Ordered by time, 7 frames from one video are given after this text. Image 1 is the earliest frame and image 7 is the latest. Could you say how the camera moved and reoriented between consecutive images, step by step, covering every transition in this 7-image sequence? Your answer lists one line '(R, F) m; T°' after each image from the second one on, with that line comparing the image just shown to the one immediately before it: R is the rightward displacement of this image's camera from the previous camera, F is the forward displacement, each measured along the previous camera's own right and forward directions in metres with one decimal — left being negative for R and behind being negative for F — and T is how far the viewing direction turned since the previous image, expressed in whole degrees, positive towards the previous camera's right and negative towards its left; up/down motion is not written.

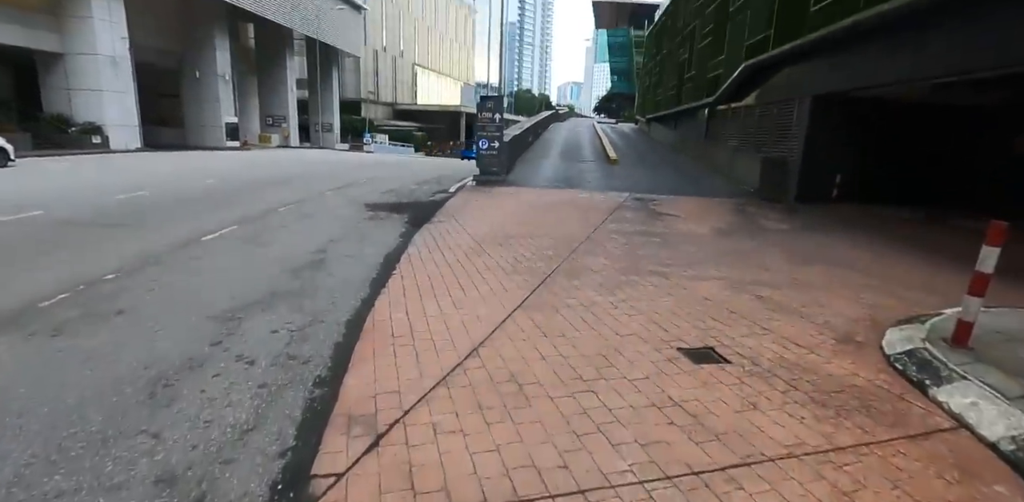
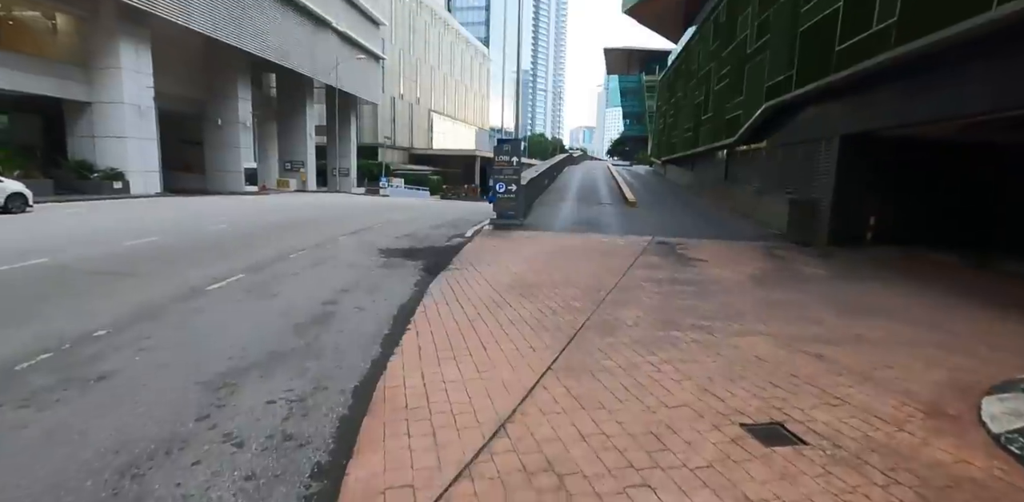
(-0.1, +0.5) m; -1°
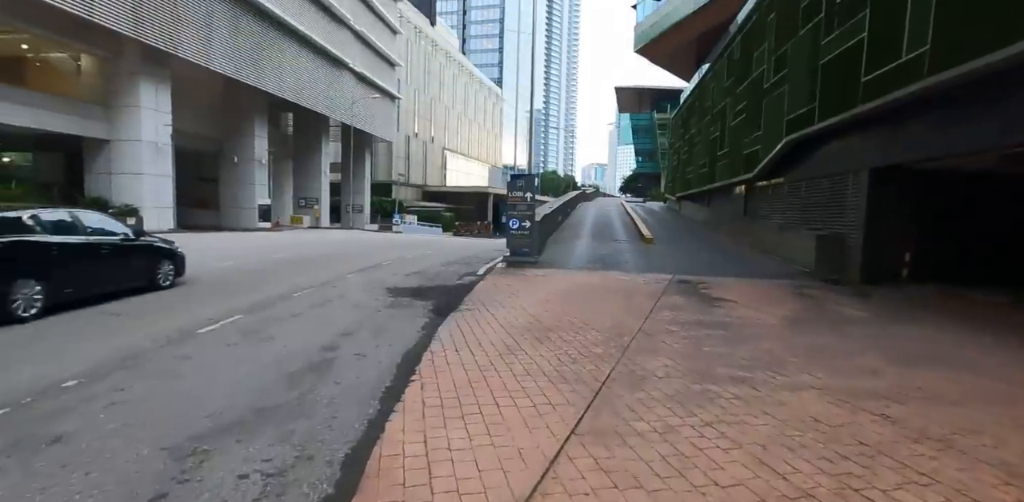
(0.0, +0.6) m; -1°
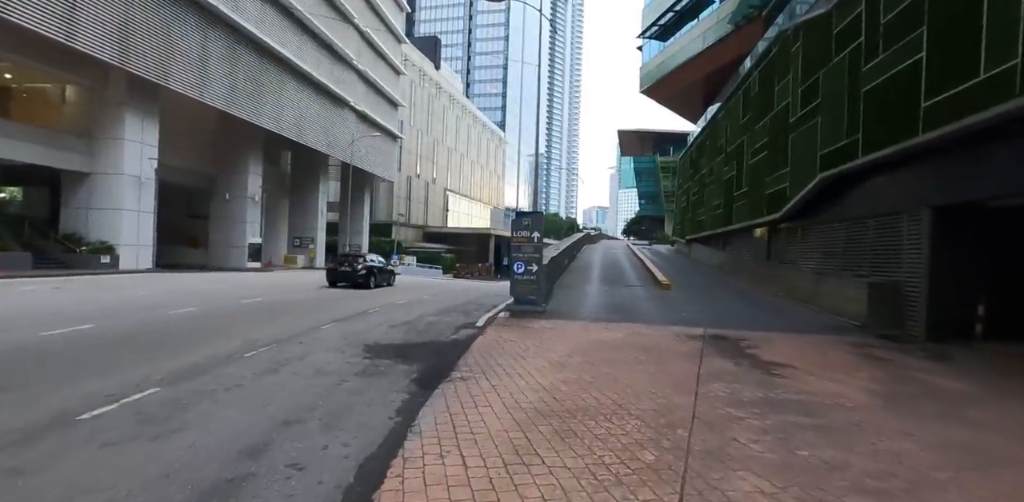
(-0.1, +1.9) m; 0°
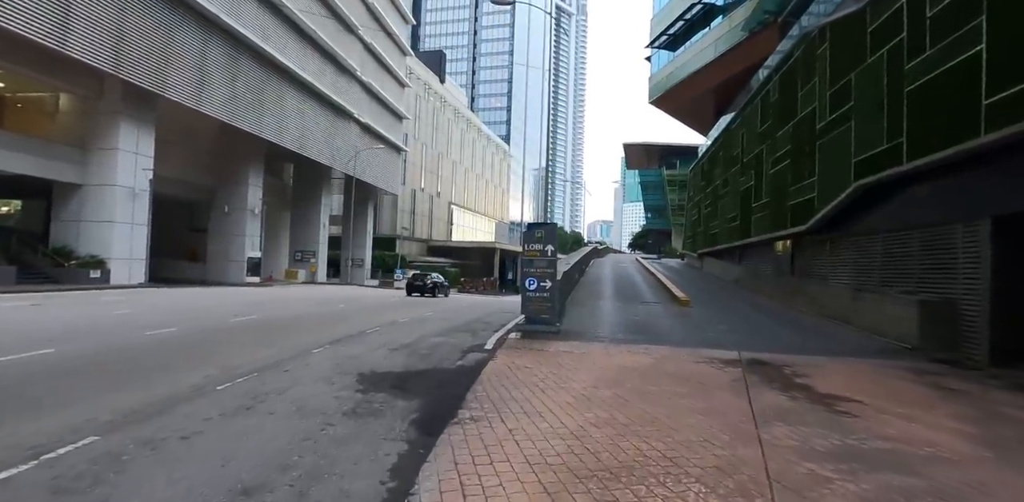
(-0.2, +1.1) m; 0°
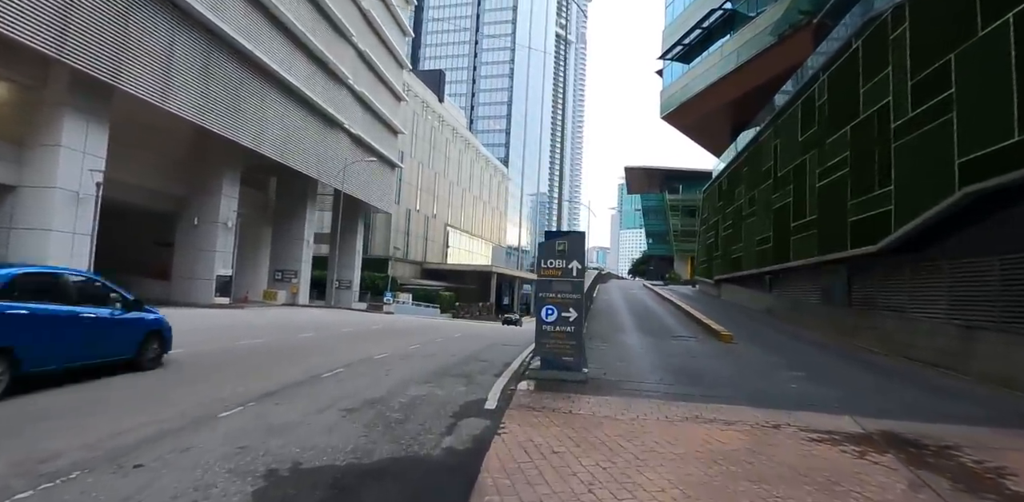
(-0.3, +3.3) m; 0°
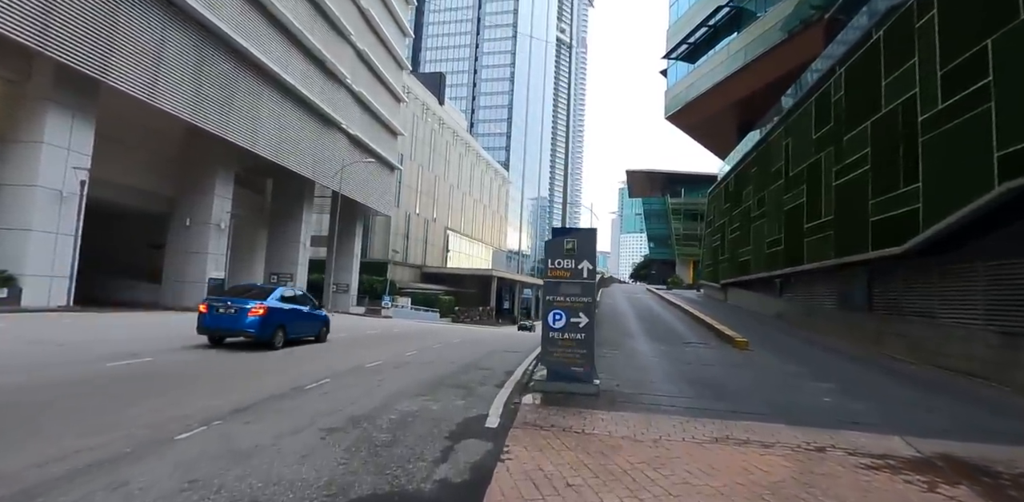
(-0.1, +0.9) m; 0°
